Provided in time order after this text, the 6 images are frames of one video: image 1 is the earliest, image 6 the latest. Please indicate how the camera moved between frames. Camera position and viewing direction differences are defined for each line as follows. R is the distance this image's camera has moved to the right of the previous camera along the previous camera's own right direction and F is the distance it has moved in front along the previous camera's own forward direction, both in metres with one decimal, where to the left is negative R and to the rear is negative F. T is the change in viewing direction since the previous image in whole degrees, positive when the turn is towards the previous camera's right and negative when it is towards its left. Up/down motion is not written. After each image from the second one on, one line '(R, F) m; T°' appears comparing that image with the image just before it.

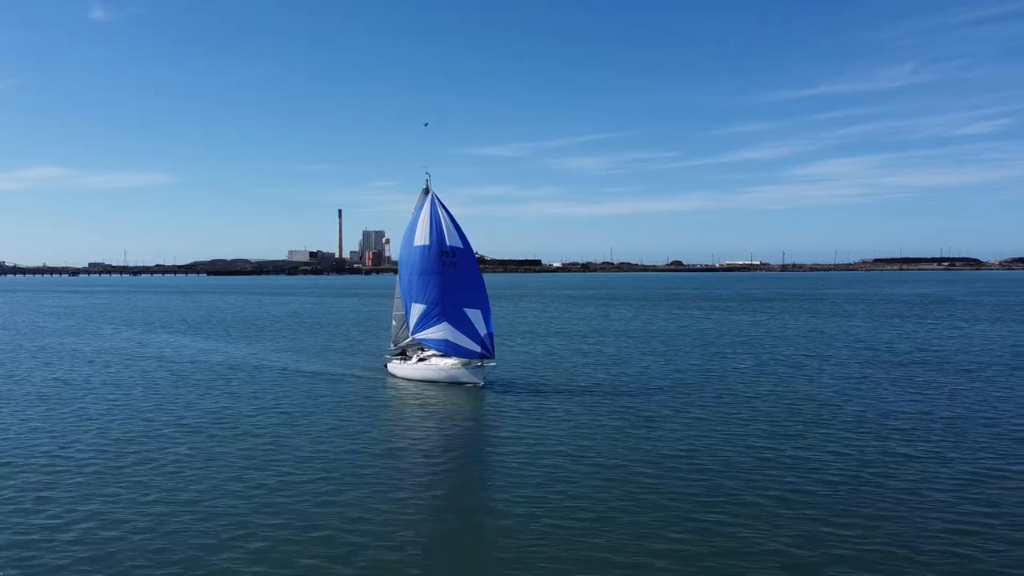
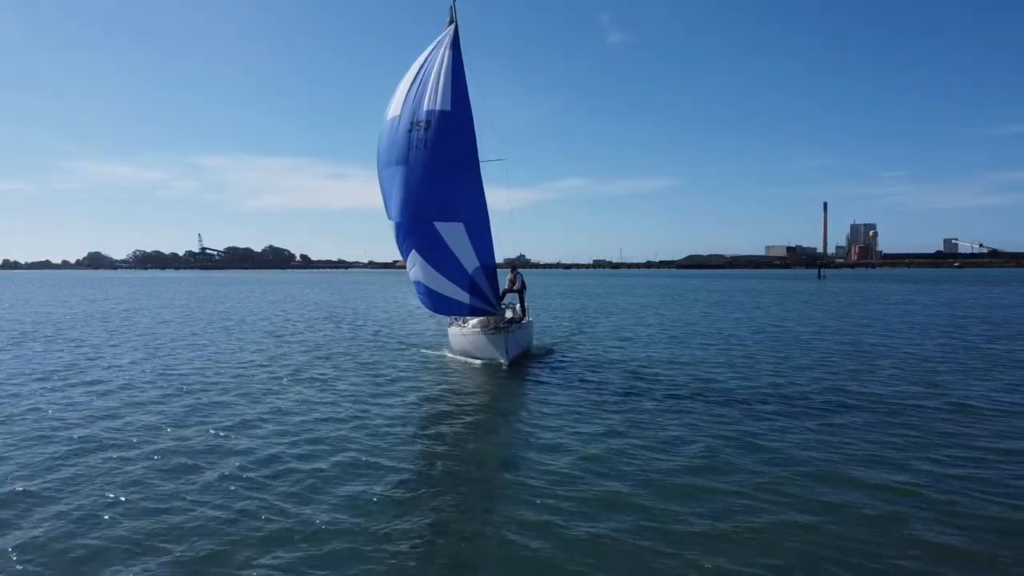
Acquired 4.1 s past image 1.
(+0.3, +0.7) m; 0°
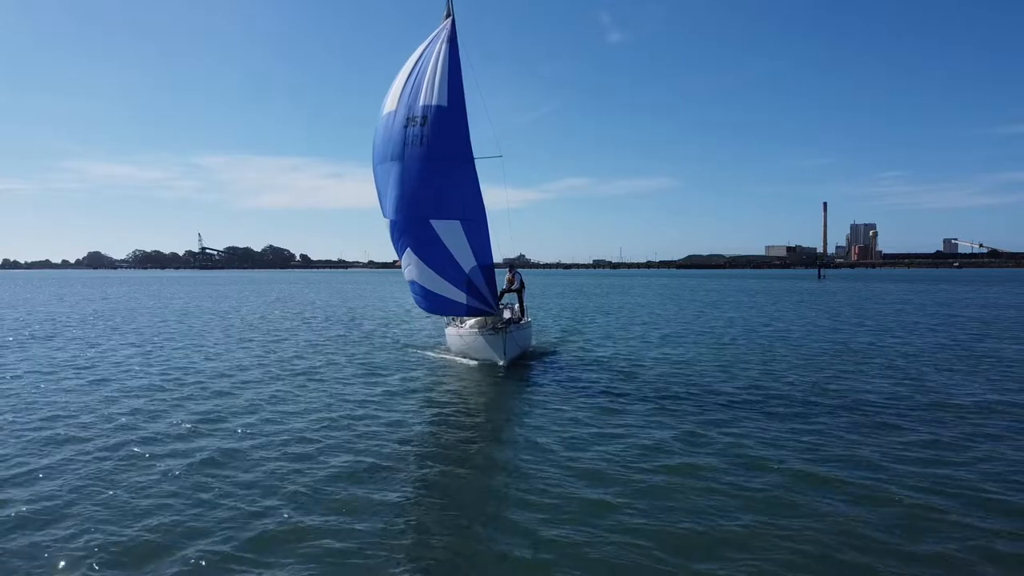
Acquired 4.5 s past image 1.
(-3.0, -2.3) m; 0°
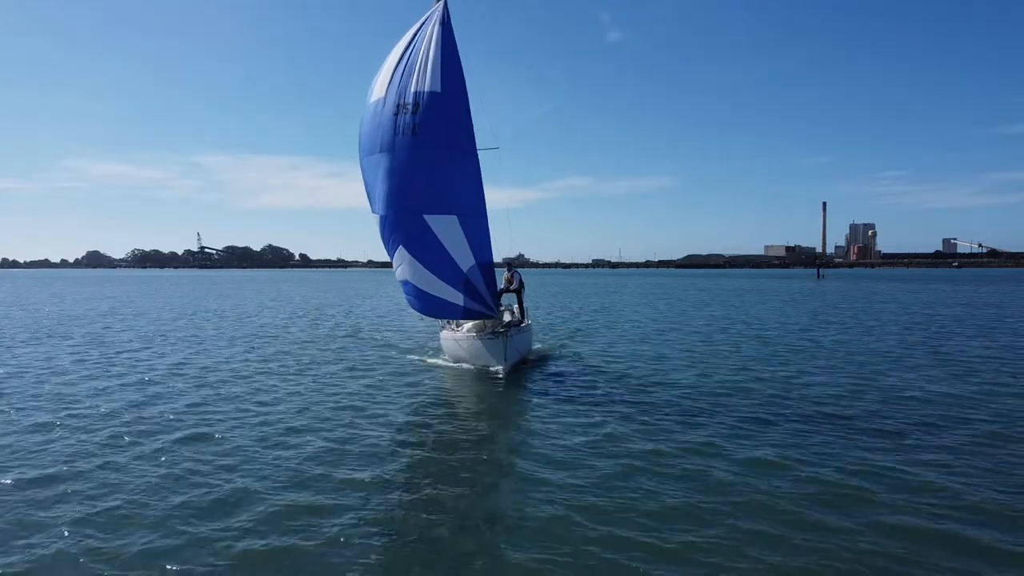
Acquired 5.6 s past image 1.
(+2.1, +0.7) m; 0°
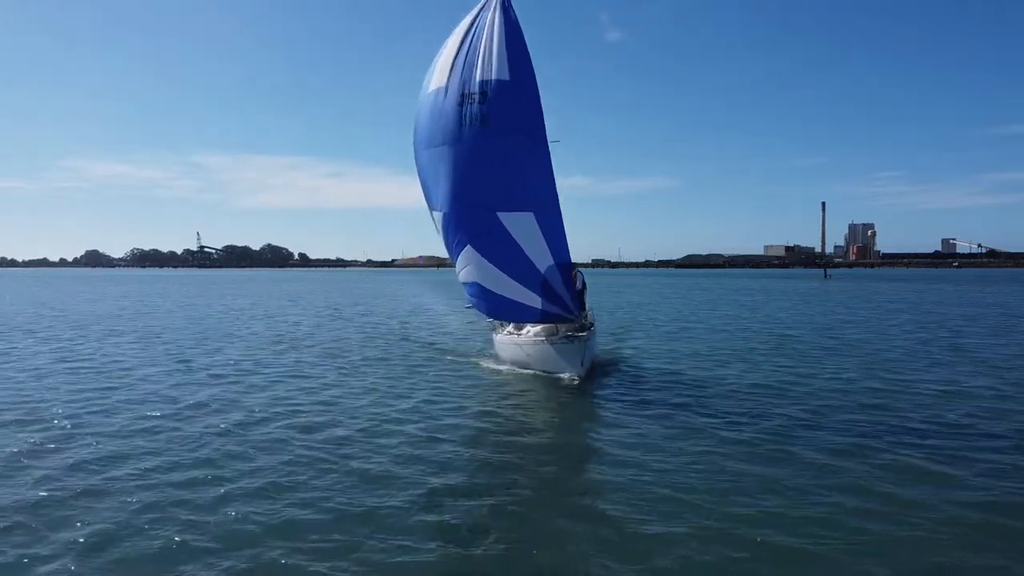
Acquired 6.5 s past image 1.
(-1.1, 0.0) m; 0°
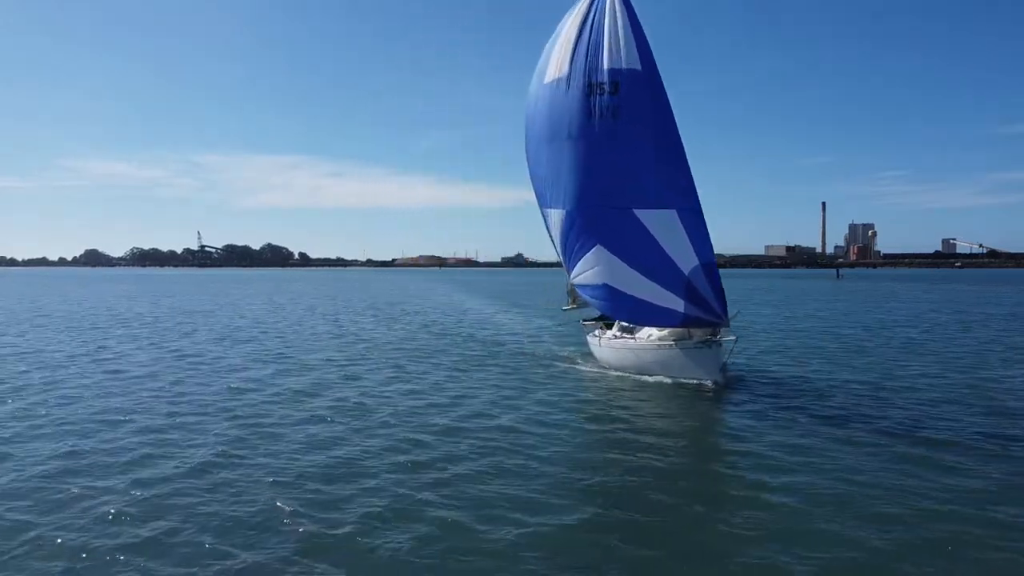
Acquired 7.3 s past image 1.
(-3.7, -0.1) m; 0°
